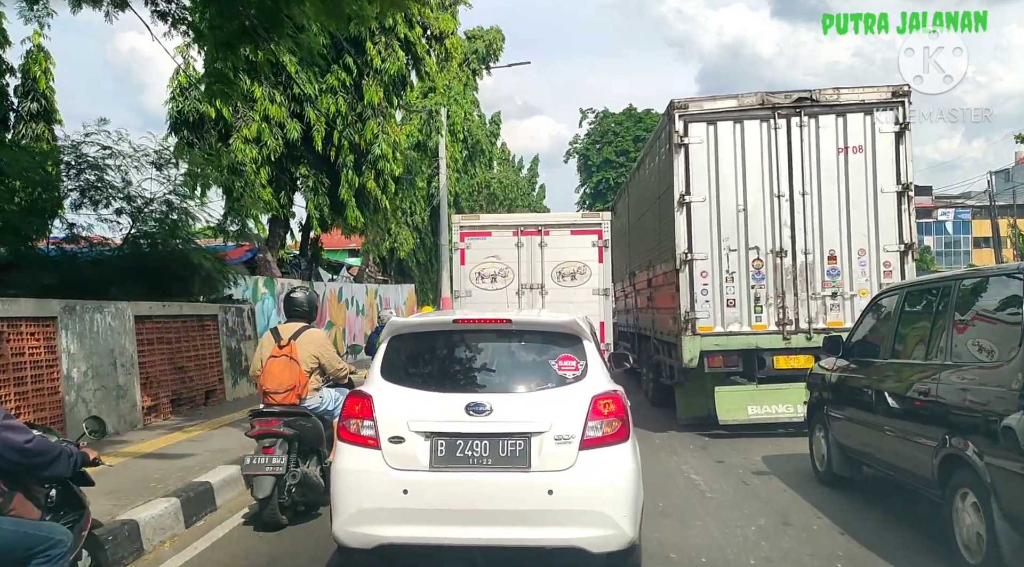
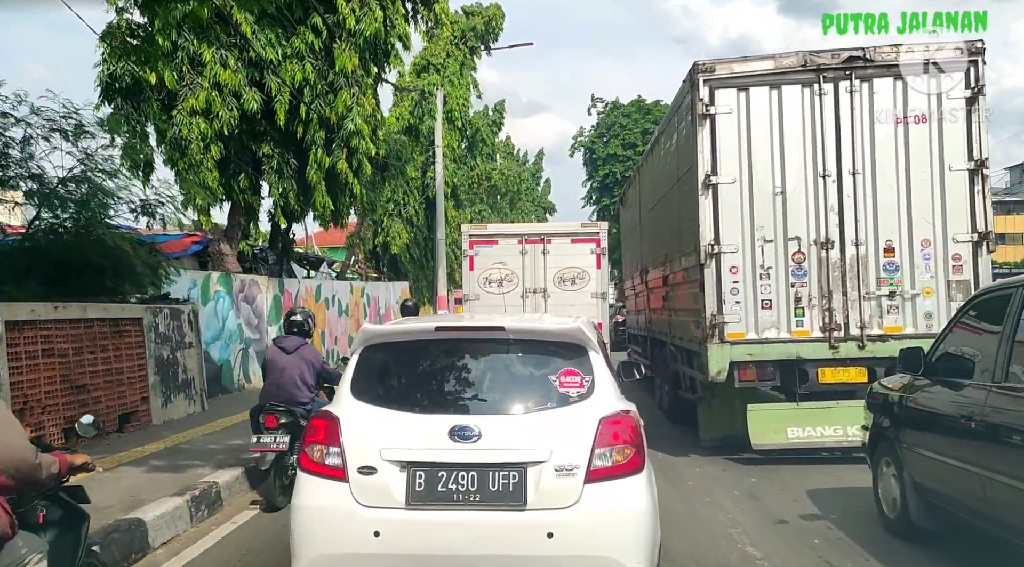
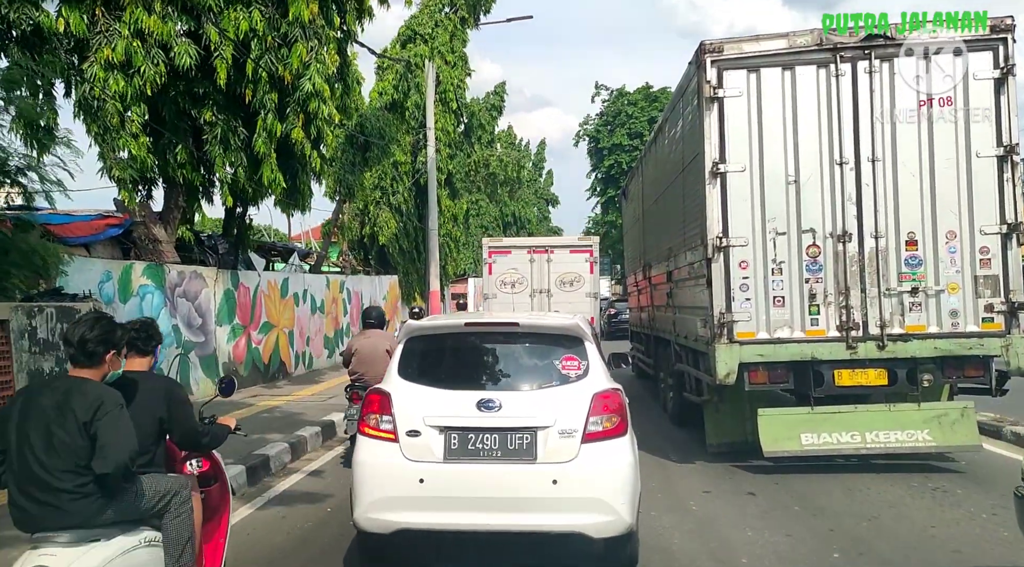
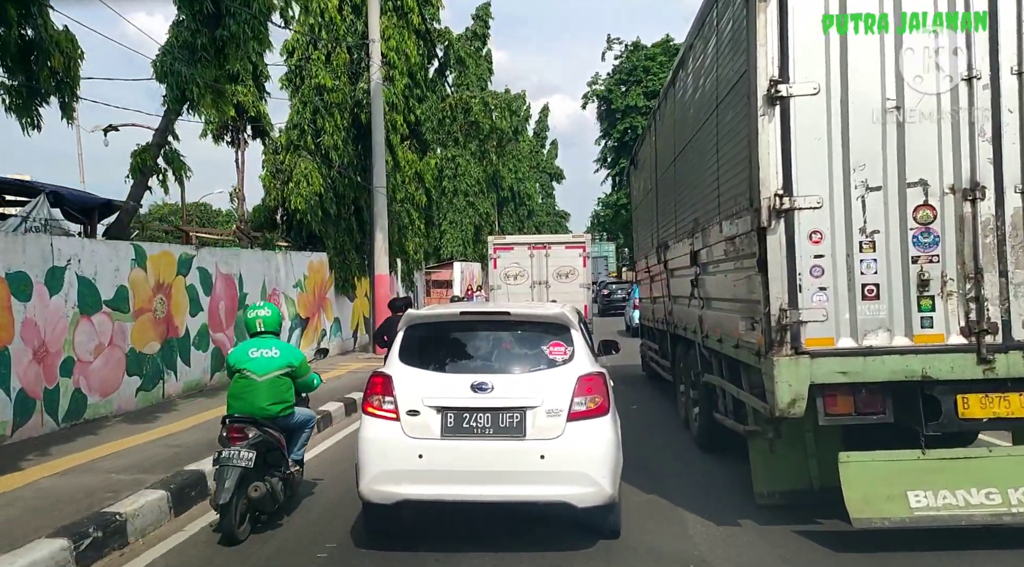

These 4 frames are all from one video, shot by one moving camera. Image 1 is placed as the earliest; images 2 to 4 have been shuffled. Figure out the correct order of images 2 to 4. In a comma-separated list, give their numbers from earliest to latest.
2, 3, 4
